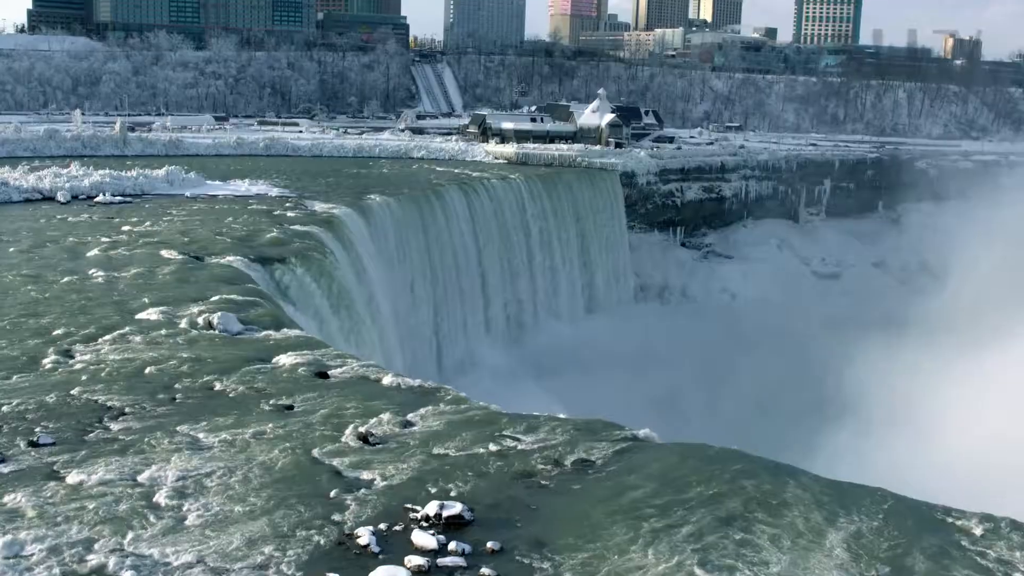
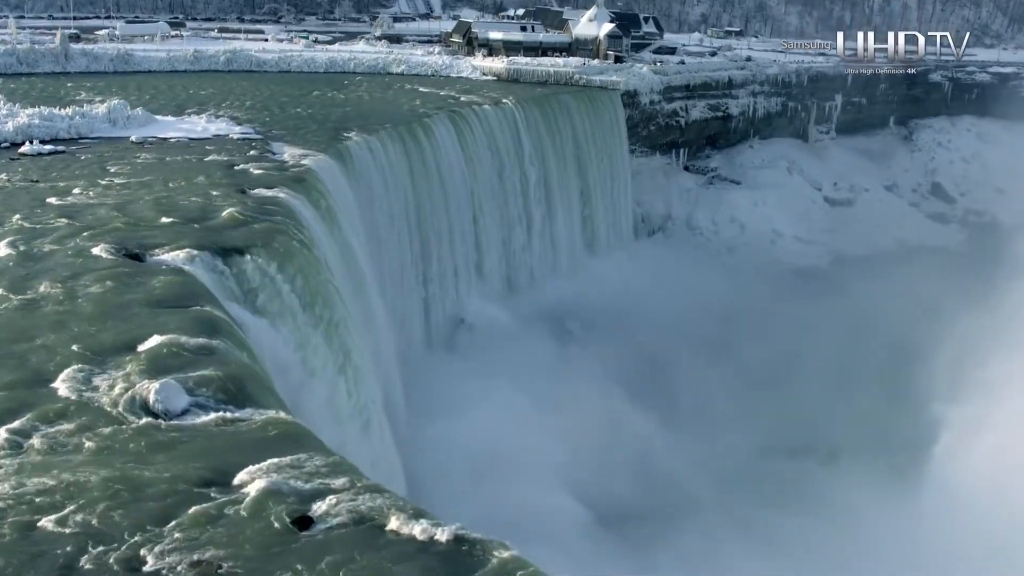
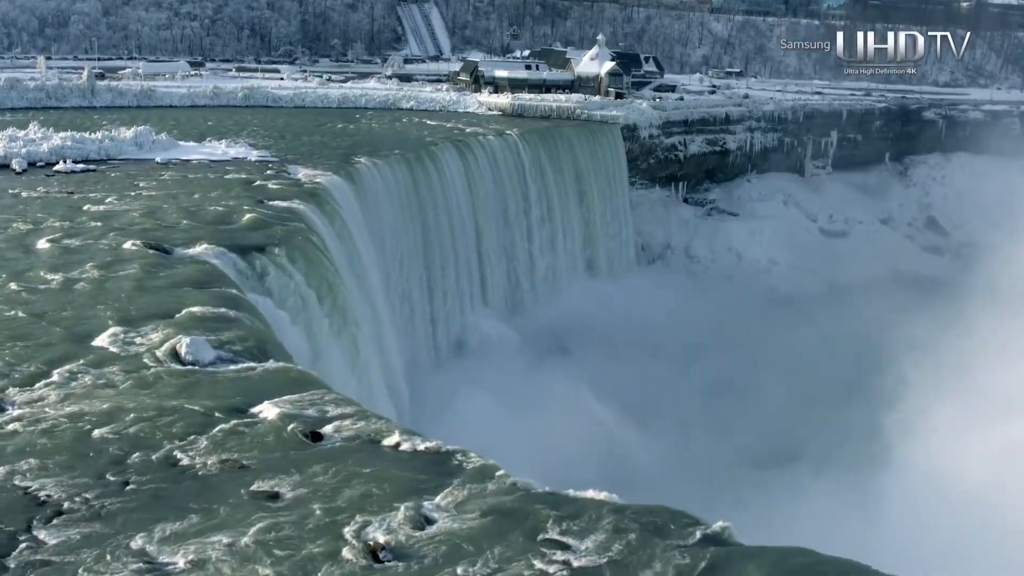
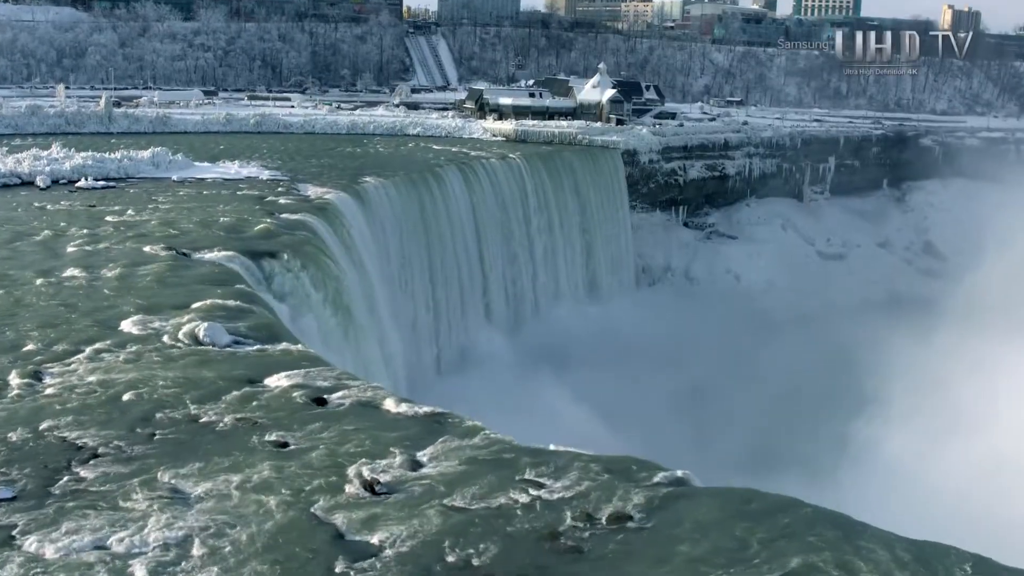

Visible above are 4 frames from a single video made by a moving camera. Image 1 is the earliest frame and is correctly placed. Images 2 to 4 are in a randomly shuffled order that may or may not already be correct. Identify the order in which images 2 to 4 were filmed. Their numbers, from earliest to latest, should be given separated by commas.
4, 3, 2
